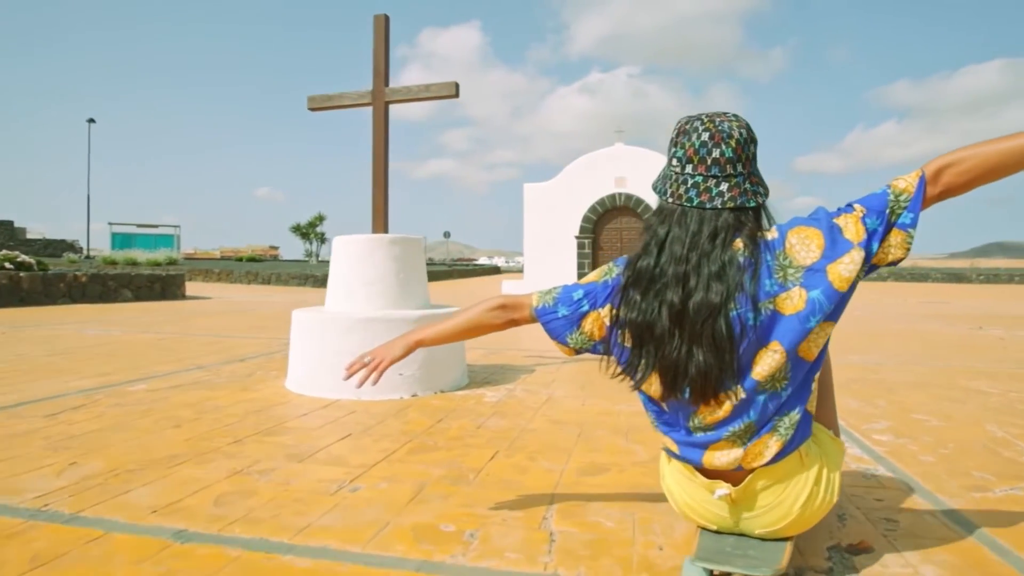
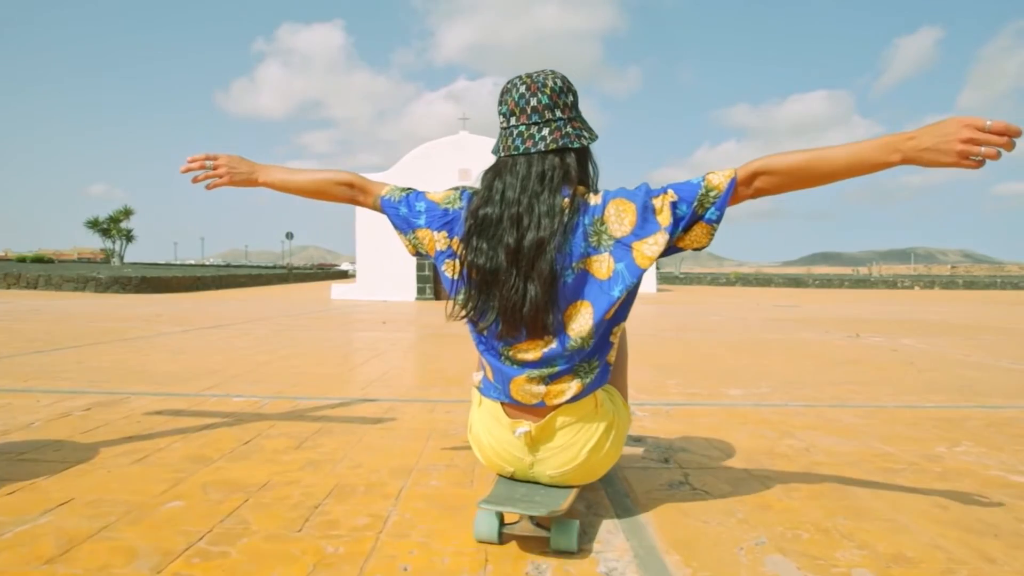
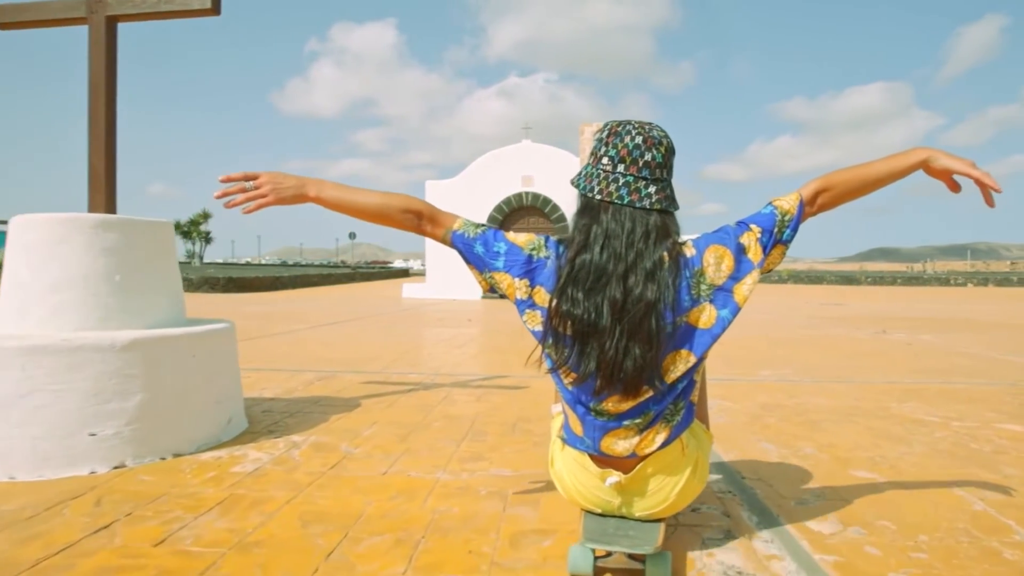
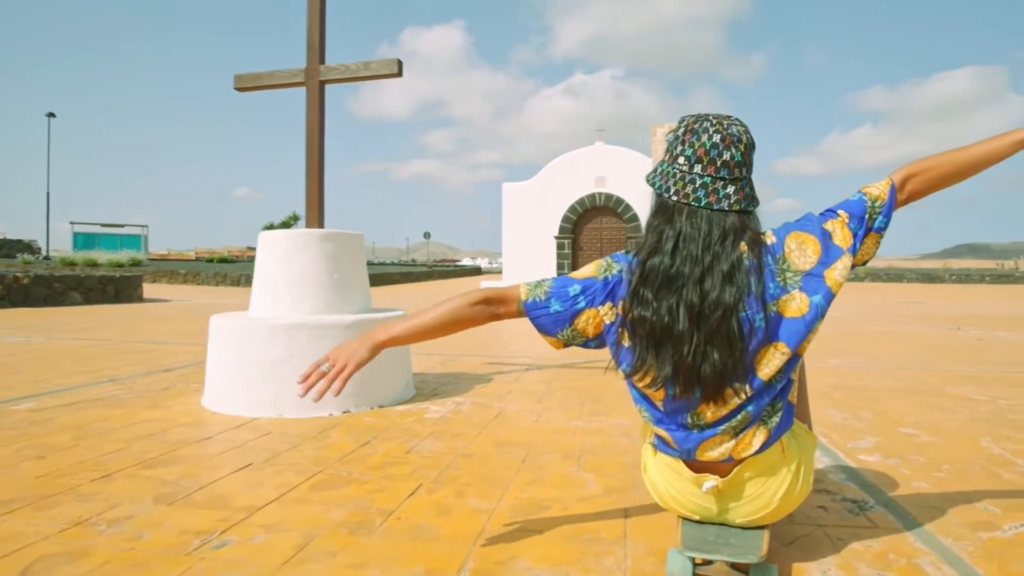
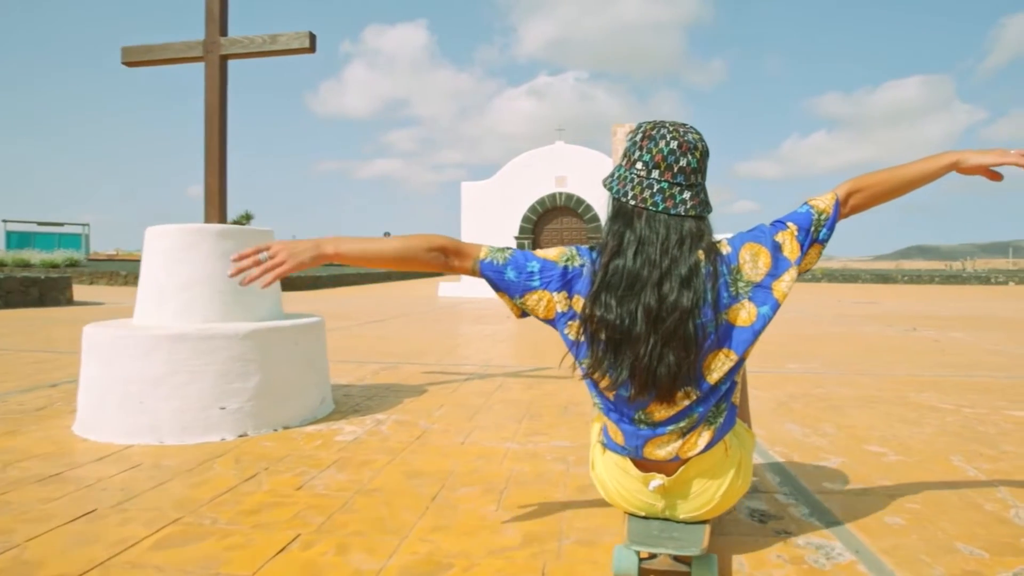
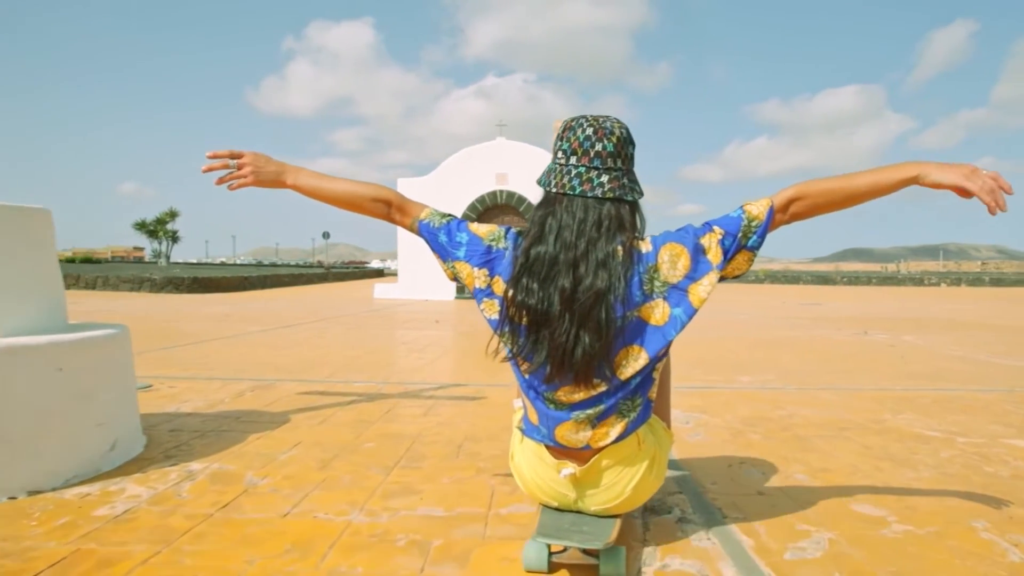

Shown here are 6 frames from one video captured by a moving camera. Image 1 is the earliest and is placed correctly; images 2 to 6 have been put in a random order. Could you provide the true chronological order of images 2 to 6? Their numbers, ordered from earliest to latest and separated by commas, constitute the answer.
4, 5, 3, 6, 2
